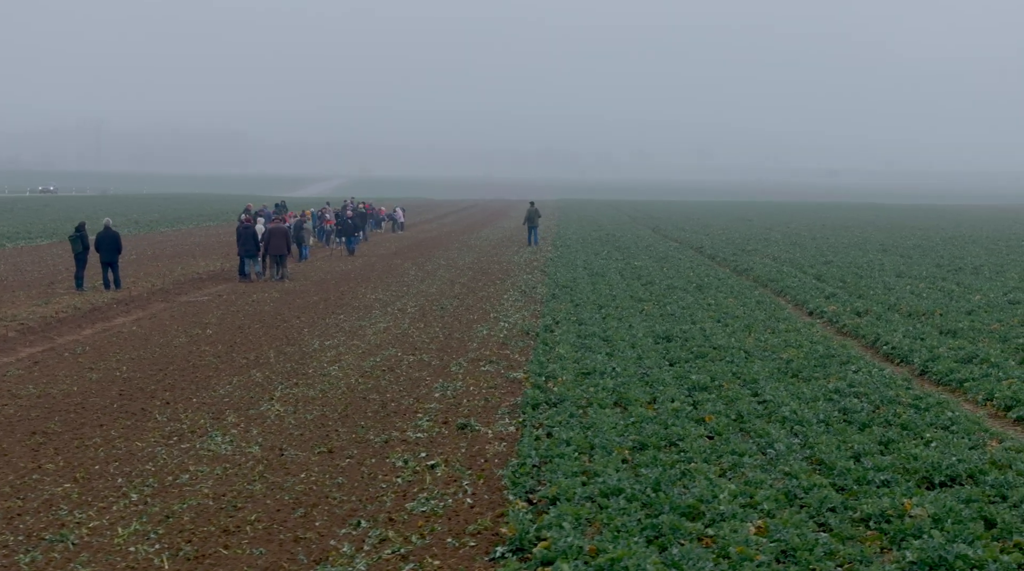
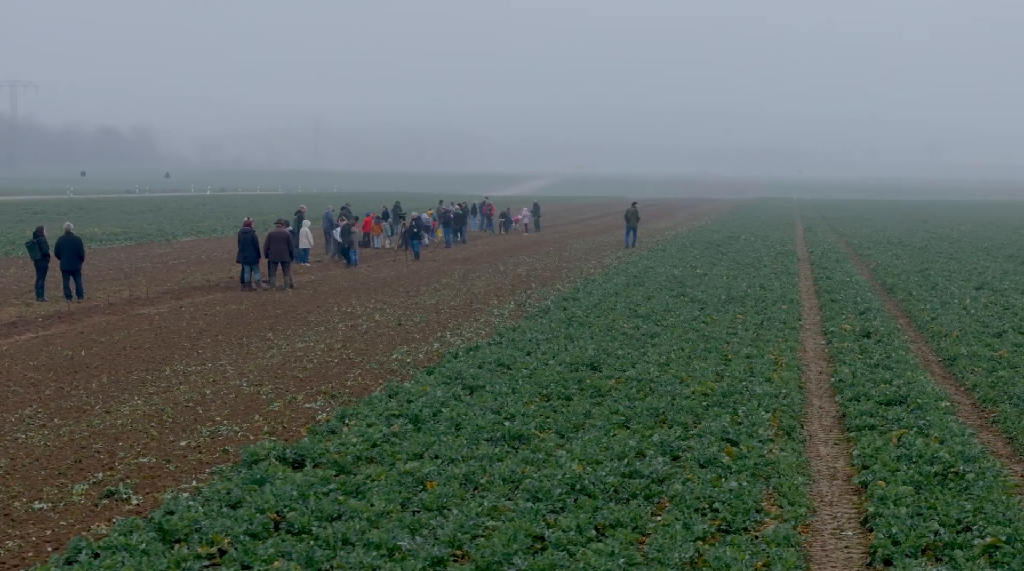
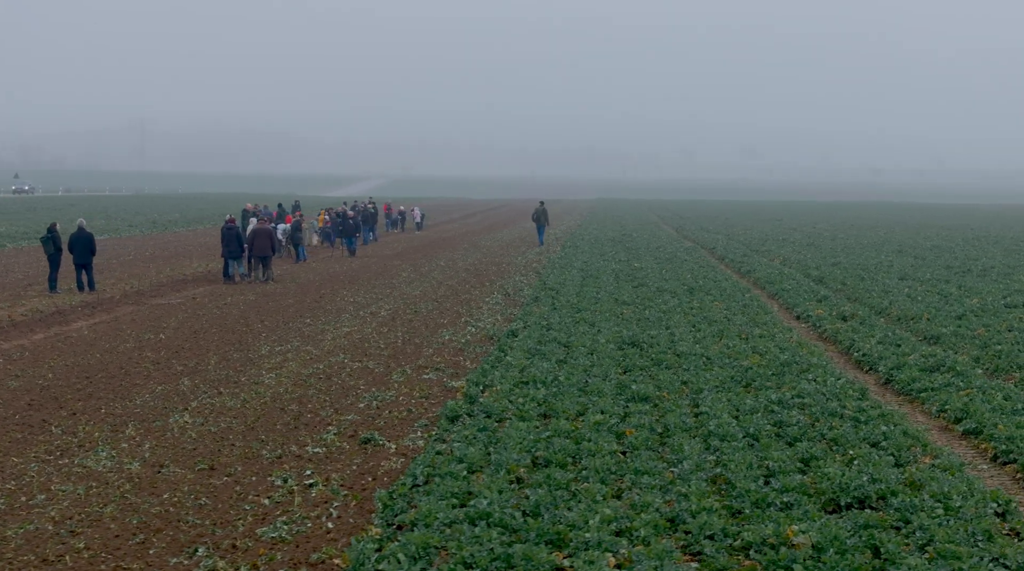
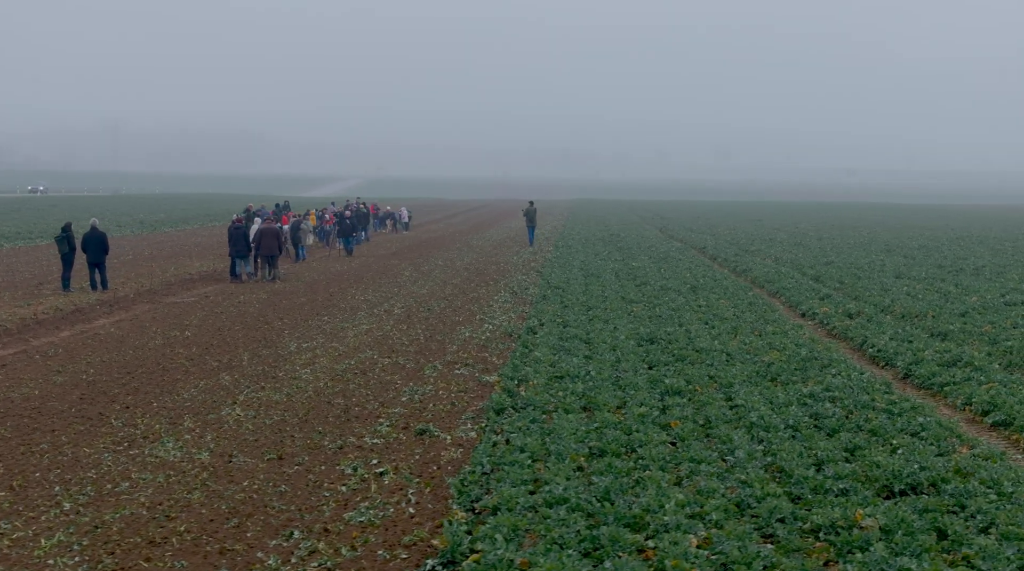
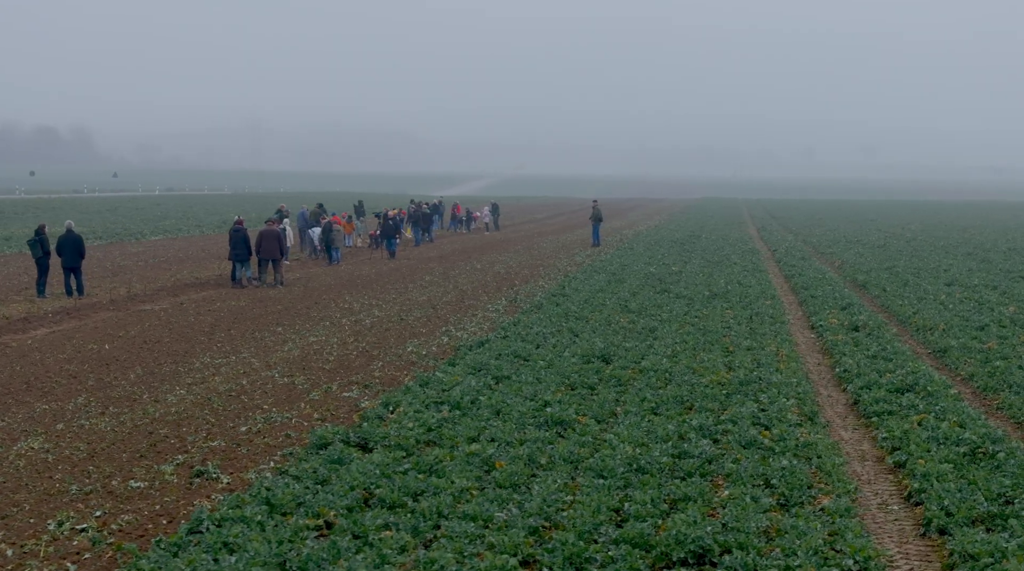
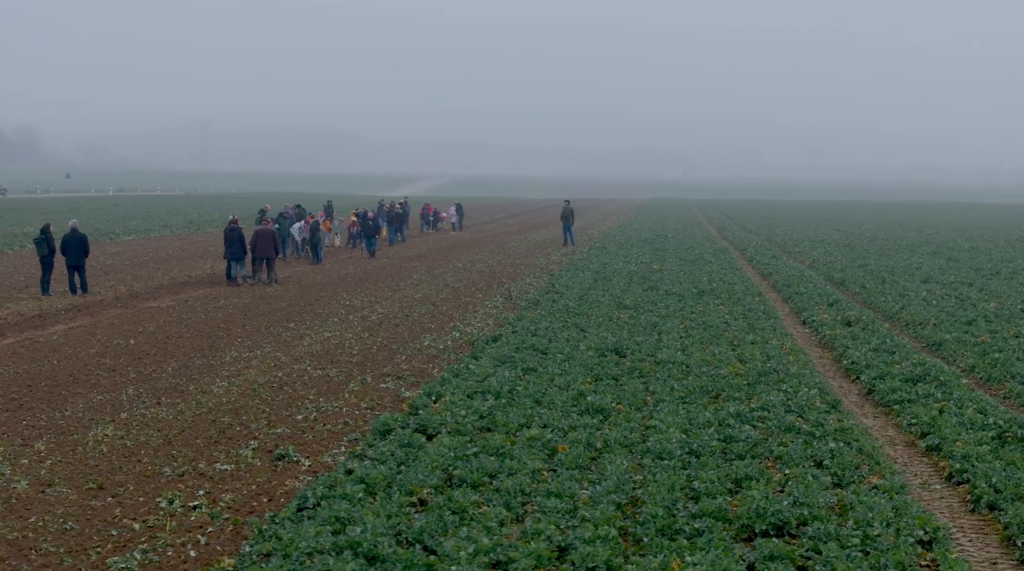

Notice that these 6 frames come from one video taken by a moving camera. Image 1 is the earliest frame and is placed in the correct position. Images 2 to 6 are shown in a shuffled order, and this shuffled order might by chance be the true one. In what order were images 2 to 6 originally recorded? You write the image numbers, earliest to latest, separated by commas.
4, 3, 6, 5, 2
